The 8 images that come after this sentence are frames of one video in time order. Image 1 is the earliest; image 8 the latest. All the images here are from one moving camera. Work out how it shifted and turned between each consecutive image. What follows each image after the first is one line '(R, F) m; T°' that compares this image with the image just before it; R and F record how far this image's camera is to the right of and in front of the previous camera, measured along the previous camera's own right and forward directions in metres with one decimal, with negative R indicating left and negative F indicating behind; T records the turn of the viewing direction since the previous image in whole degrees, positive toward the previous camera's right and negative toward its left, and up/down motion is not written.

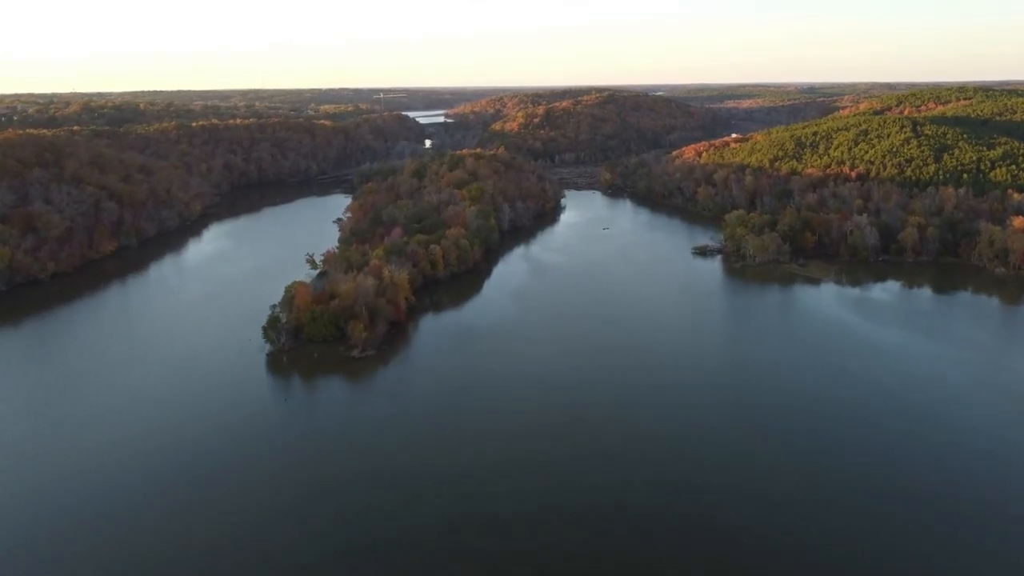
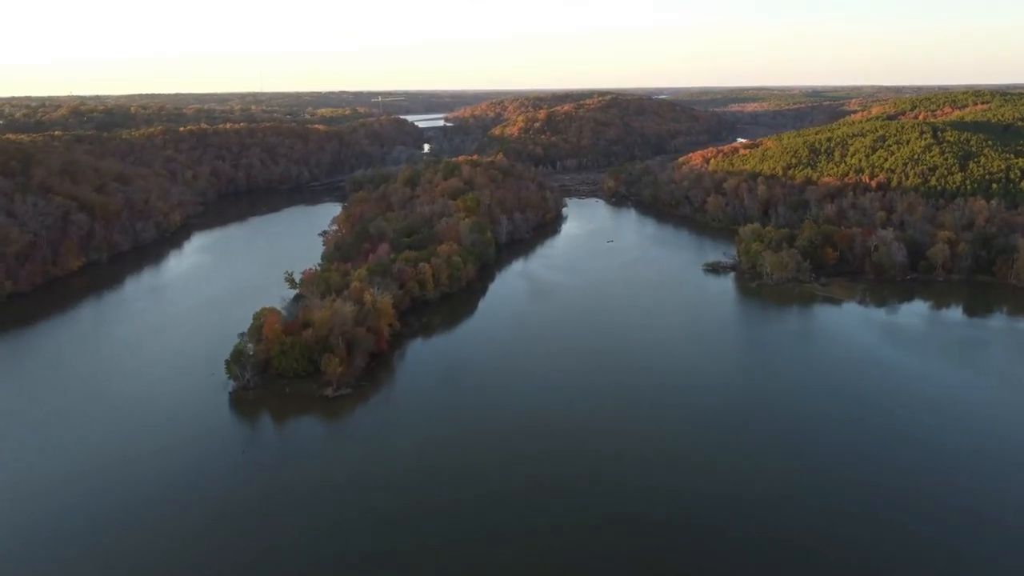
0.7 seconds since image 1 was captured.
(+0.2, +2.7) m; 0°
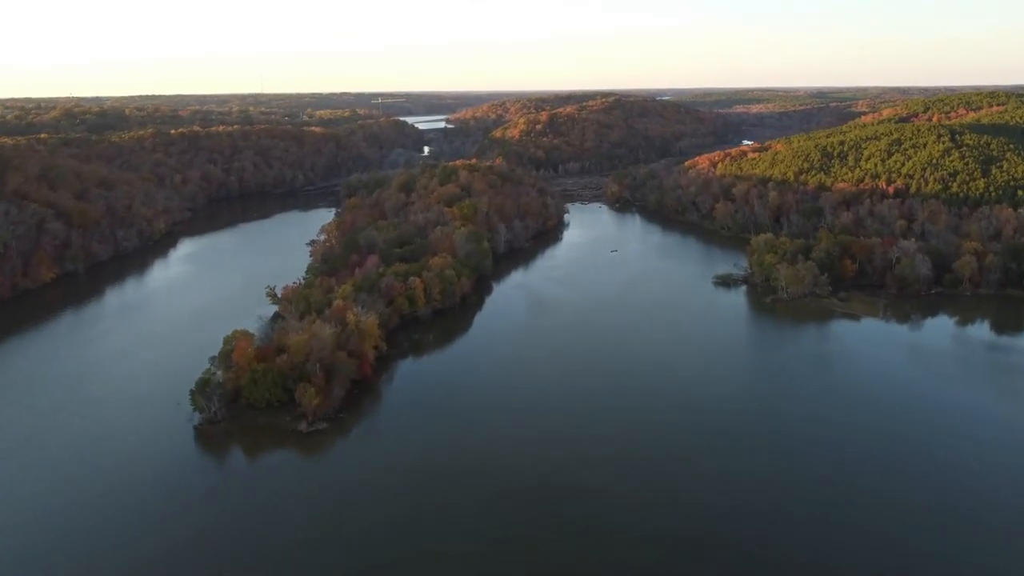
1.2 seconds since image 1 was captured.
(+0.2, +2.0) m; 0°
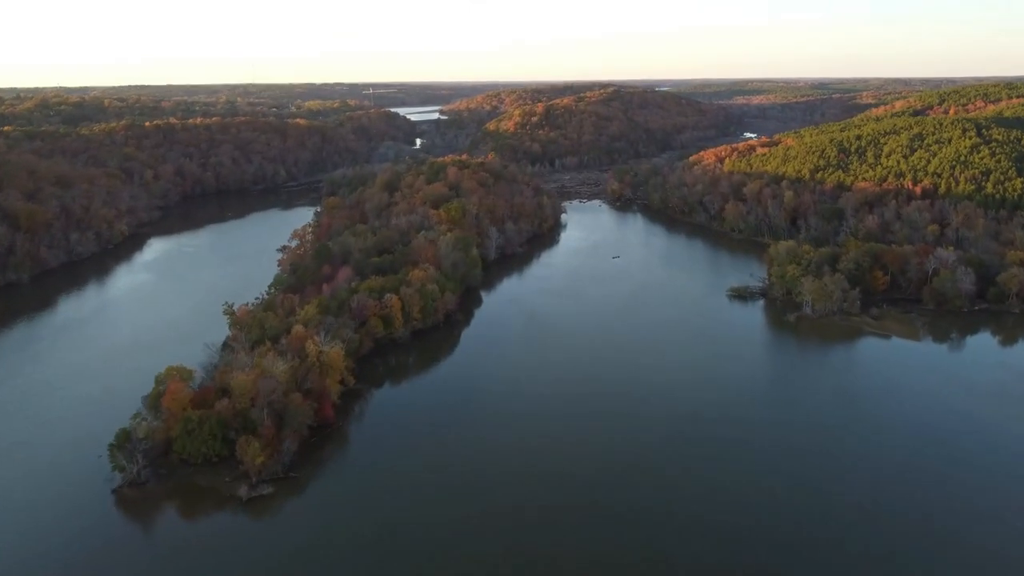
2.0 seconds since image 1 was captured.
(+0.2, +3.4) m; 0°
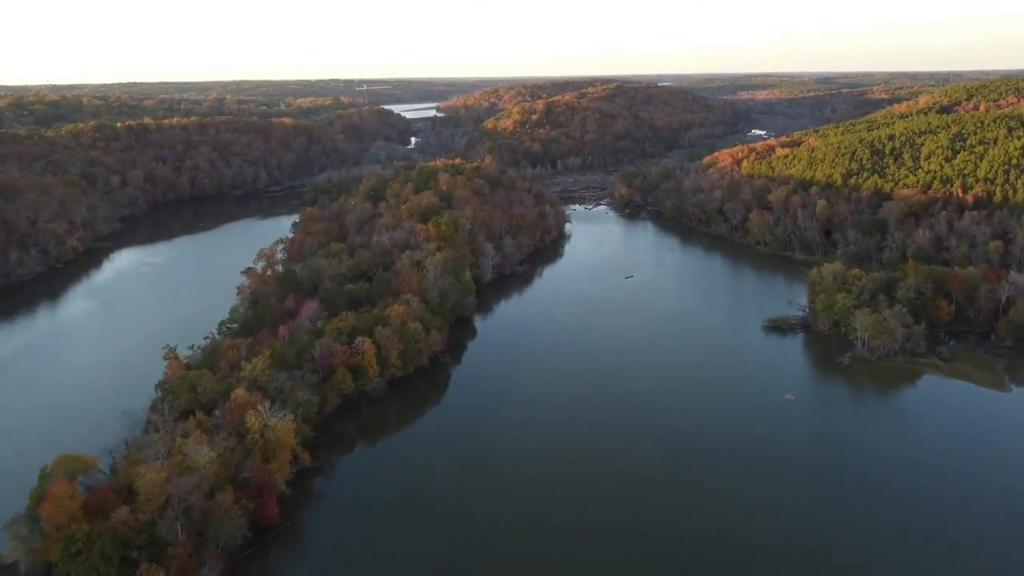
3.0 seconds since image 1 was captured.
(0.0, +4.3) m; 0°
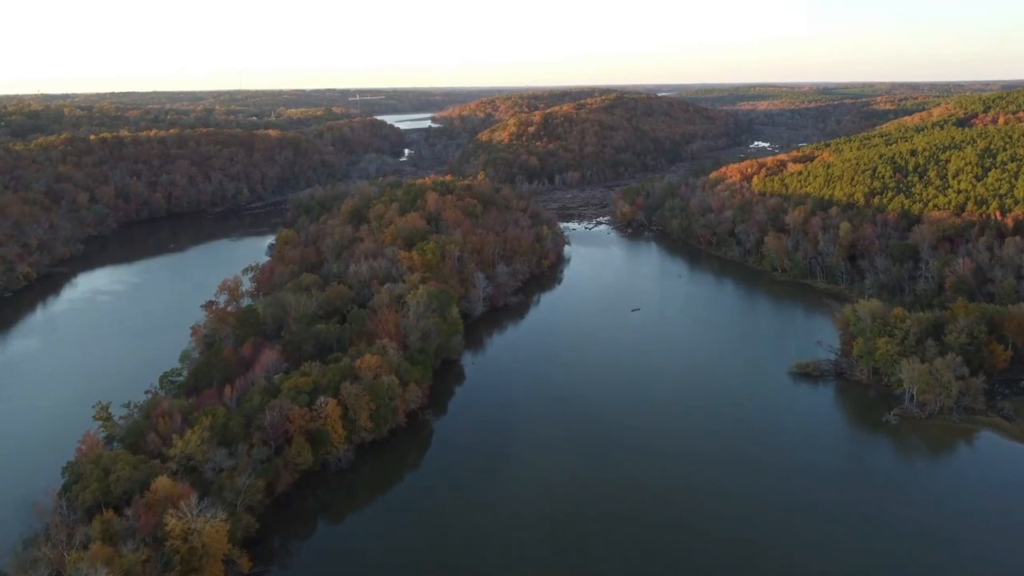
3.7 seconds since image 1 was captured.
(+0.1, +3.1) m; 0°
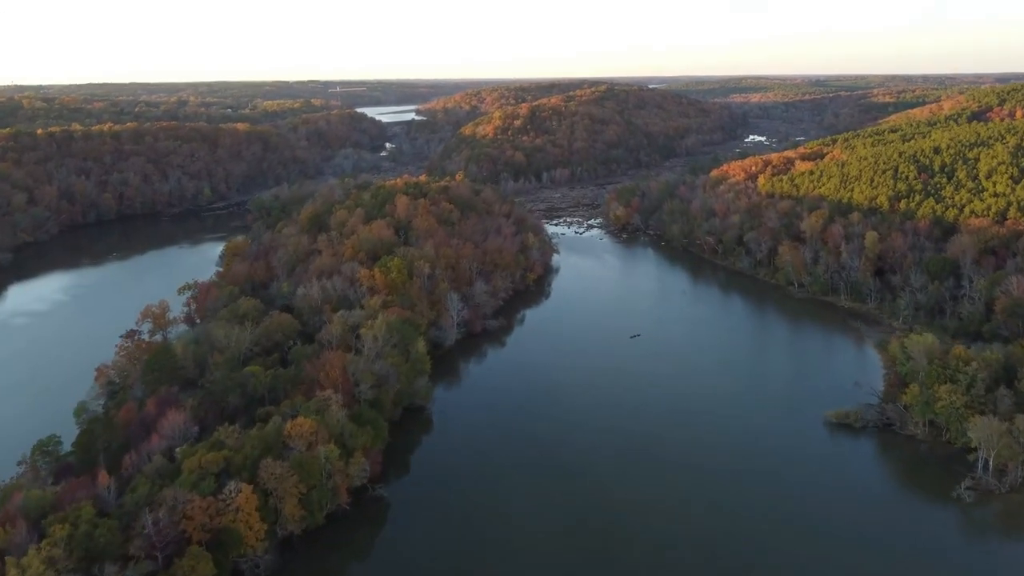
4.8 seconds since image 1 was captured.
(+0.3, +4.0) m; +1°
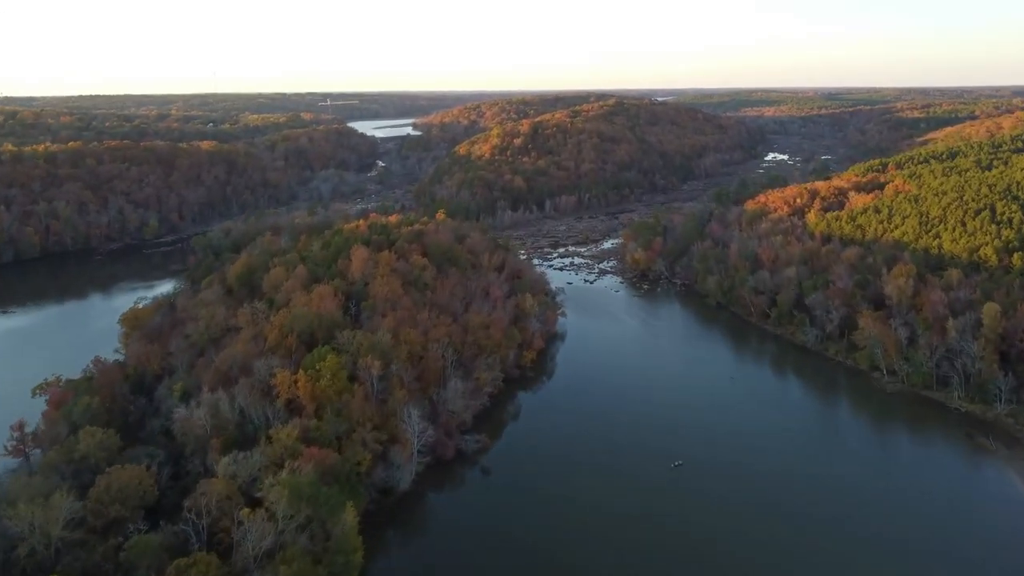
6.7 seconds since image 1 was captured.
(+0.3, +7.3) m; 0°
